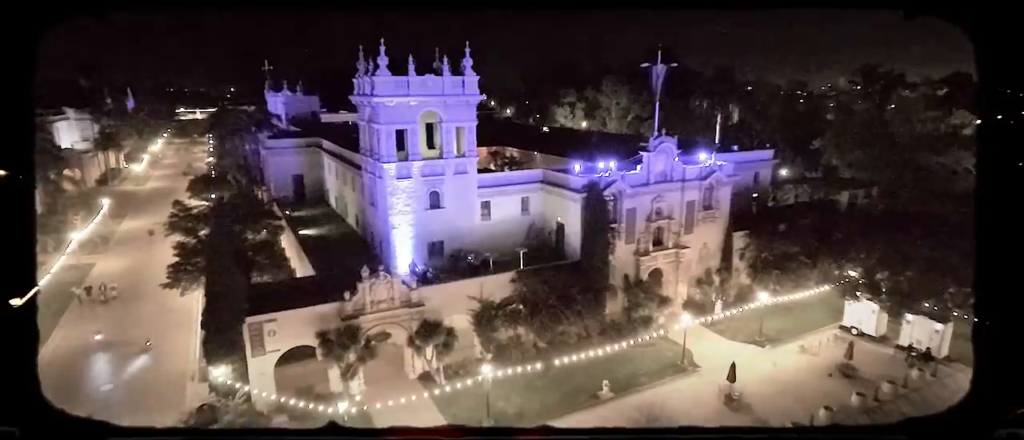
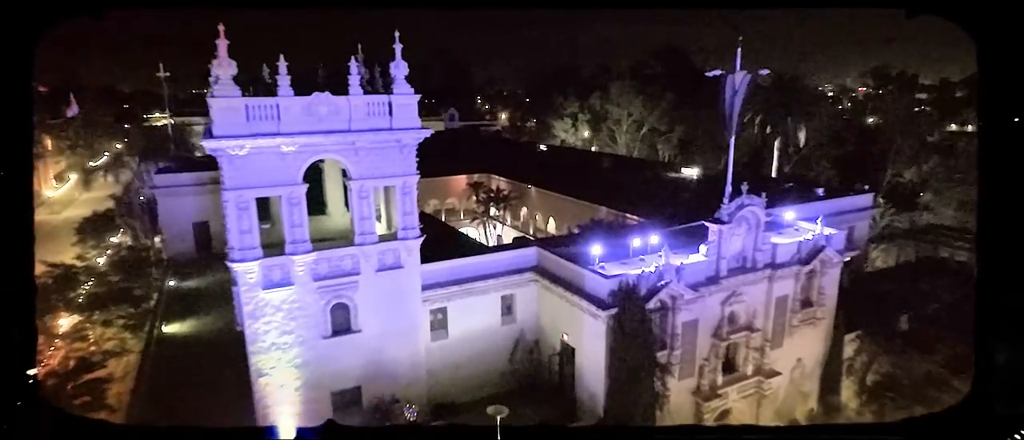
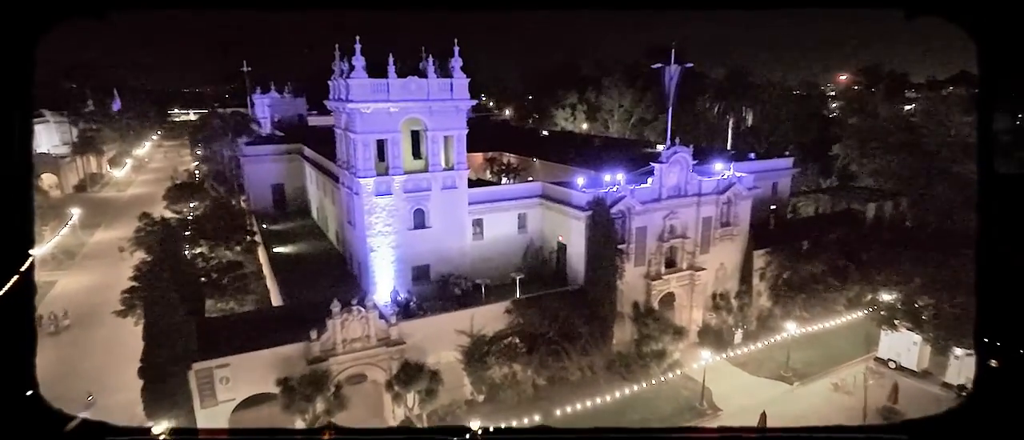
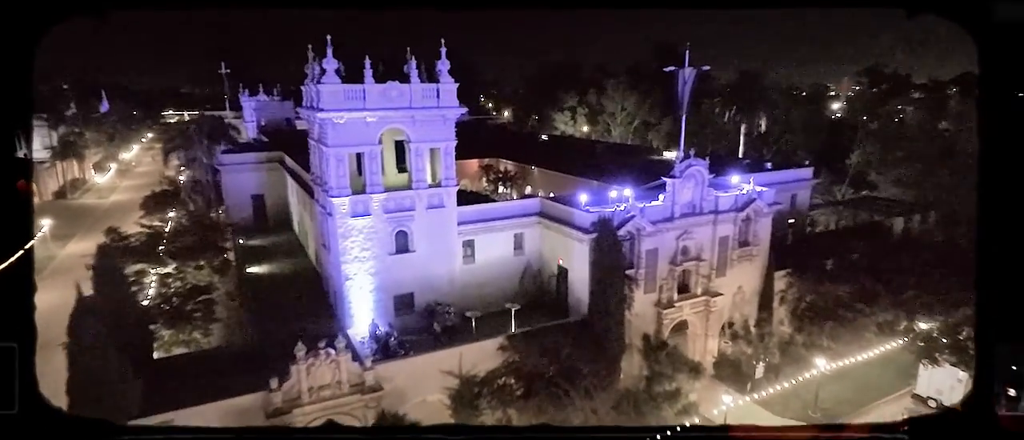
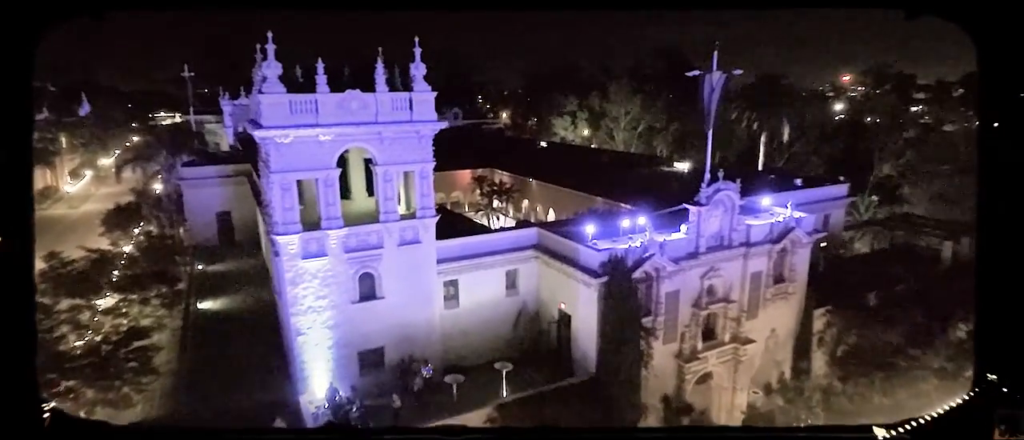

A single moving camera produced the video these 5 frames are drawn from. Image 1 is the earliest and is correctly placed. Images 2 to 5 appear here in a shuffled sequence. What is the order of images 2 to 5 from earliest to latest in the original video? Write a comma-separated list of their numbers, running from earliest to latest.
3, 4, 5, 2
